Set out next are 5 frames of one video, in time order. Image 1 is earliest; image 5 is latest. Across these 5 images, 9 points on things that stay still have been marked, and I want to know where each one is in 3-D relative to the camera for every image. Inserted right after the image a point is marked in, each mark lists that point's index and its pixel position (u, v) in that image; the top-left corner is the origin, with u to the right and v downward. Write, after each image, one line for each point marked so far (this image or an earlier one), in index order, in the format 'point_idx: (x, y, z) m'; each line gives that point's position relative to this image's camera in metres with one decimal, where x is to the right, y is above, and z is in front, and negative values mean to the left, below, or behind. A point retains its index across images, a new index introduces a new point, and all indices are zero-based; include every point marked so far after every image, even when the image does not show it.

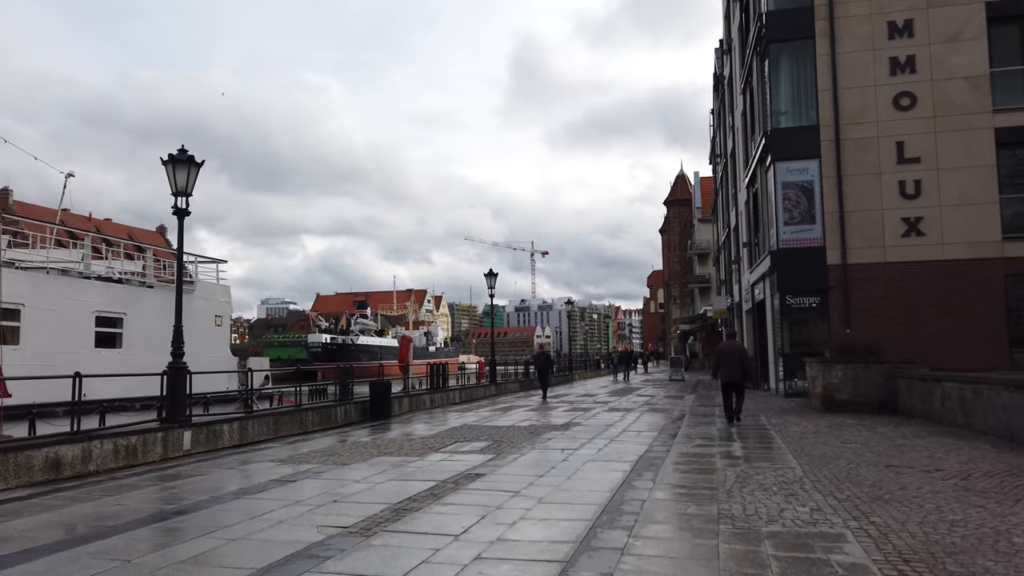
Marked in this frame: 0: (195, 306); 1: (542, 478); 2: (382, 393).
0: (-8.2, -0.5, +19.6) m
1: (+0.4, -2.2, +8.8) m
2: (-2.9, -2.4, +16.9) m
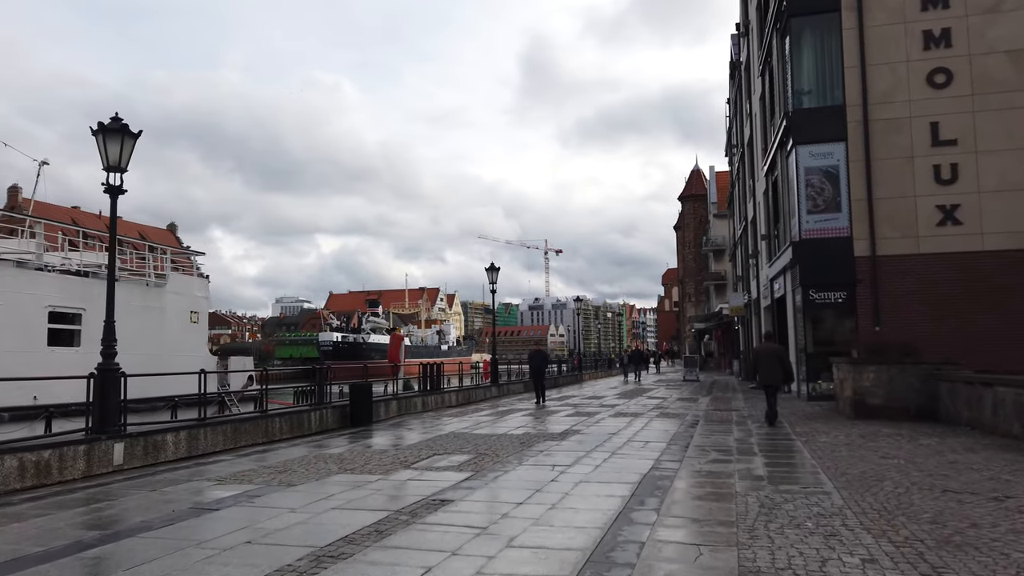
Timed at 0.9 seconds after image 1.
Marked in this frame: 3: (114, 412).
0: (-8.3, -0.3, +18.1) m
1: (+0.1, -2.1, +7.2) m
2: (-3.1, -2.2, +15.3) m
3: (-5.1, -1.6, +9.7) m
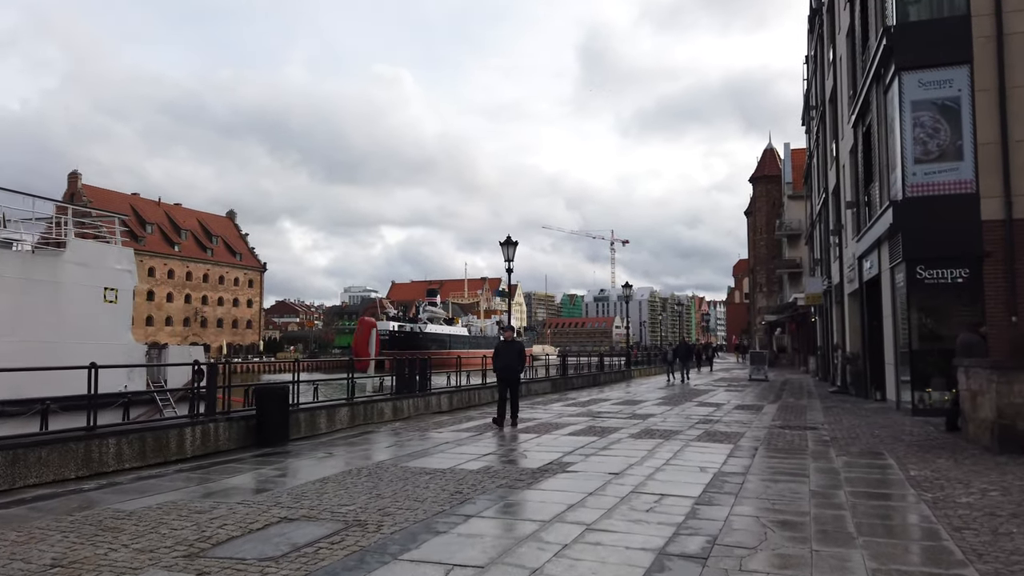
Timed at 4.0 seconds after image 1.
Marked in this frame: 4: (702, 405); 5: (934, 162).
0: (-8.4, +0.3, +14.2) m
1: (-1.0, -1.7, +2.6) m
2: (-3.4, -1.7, +11.0) m
3: (-6.0, -1.1, +5.6) m
4: (+4.9, -3.0, +19.6) m
5: (+8.6, +2.6, +15.5) m
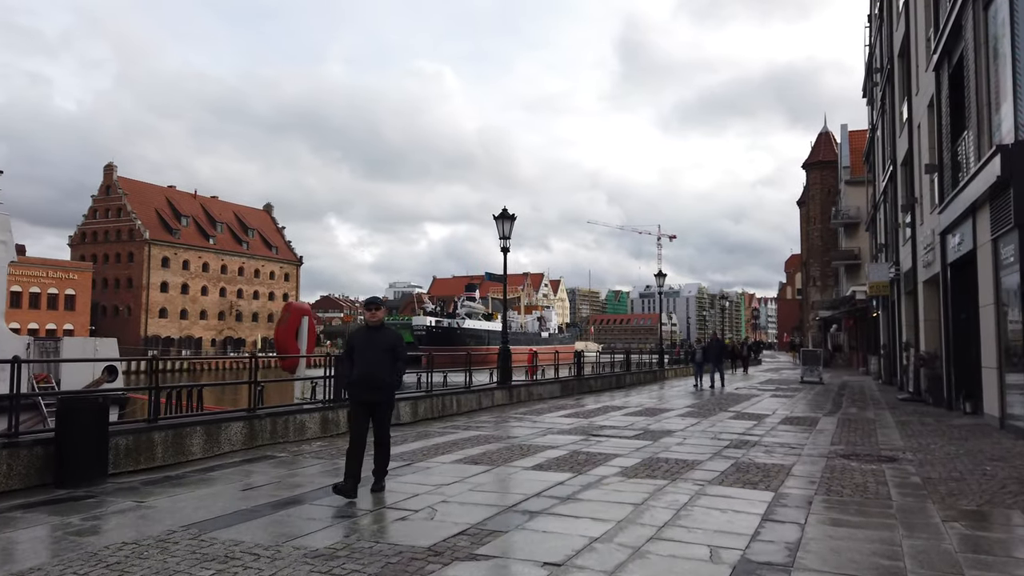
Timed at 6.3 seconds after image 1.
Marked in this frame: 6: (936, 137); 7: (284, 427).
0: (-8.9, +0.6, +11.0) m
1: (-2.3, -1.4, -1.0) m
2: (-4.2, -1.3, +7.5) m
3: (-7.1, -0.8, +2.3) m
4: (+4.7, -2.6, +15.6) m
5: (+8.2, +2.9, +11.2) m
6: (+10.1, +3.5, +18.0) m
7: (-3.2, -2.0, +10.8) m
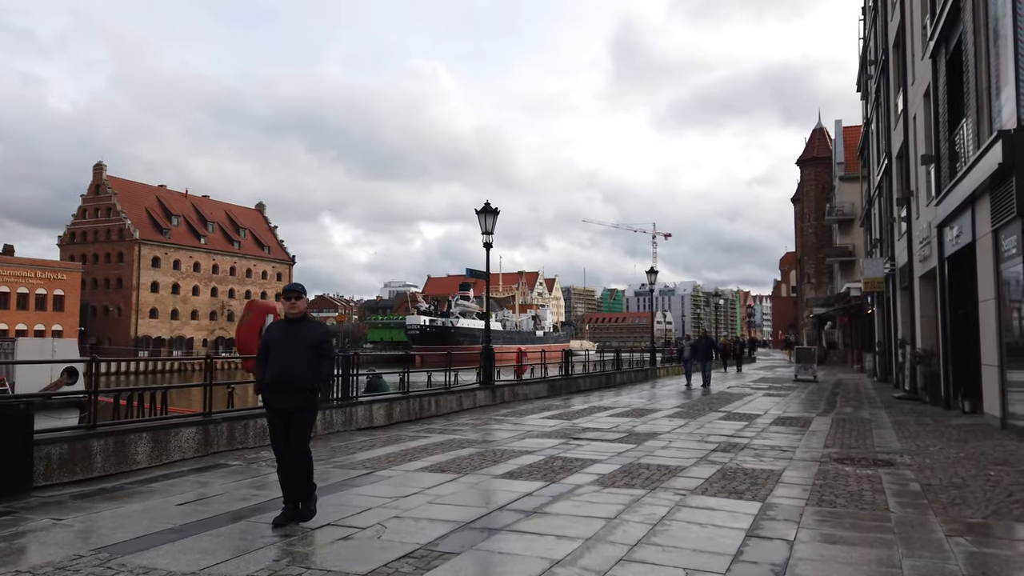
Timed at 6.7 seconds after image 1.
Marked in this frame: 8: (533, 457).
0: (-9.3, +0.7, +10.4) m
1: (-2.6, -1.3, -1.7) m
2: (-4.5, -1.3, +6.9) m
3: (-7.4, -0.8, +1.6) m
4: (+4.3, -2.6, +15.0) m
5: (+7.8, +3.0, +10.6) m
6: (+9.7, +3.7, +17.5) m
7: (-3.6, -1.9, +10.2) m
8: (+0.3, -2.1, +9.5) m
